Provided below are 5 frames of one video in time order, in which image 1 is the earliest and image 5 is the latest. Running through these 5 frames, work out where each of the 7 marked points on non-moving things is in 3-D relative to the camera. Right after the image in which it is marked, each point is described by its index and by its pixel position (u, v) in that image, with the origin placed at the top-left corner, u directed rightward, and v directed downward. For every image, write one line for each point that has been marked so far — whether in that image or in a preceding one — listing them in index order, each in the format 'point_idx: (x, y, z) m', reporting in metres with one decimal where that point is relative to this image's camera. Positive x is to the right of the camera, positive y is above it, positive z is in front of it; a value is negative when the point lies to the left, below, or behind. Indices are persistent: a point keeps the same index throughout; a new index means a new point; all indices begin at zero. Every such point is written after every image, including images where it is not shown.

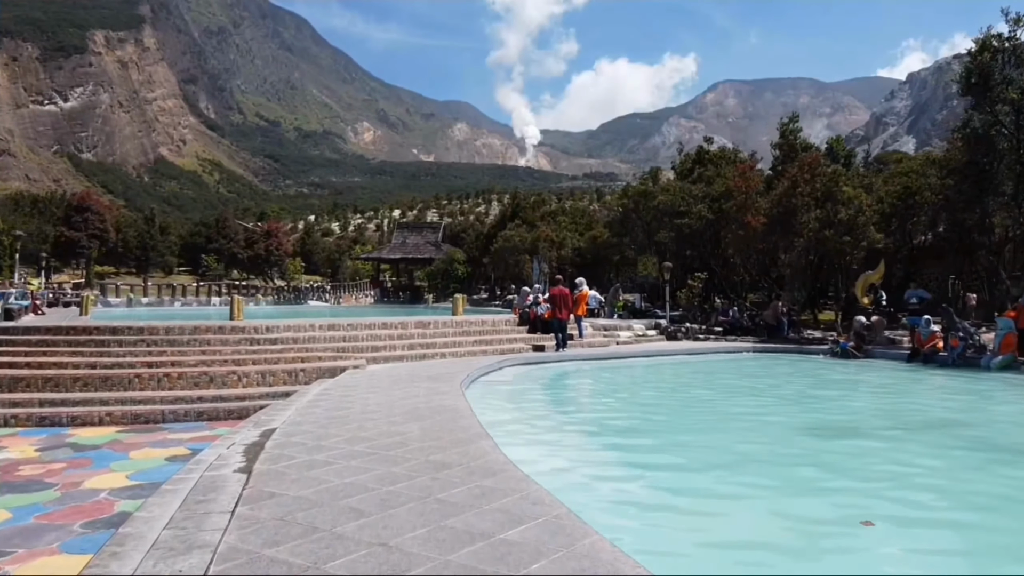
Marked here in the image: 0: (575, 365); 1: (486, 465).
0: (+1.6, -2.0, +18.7) m
1: (-0.2, -1.6, +6.6) m
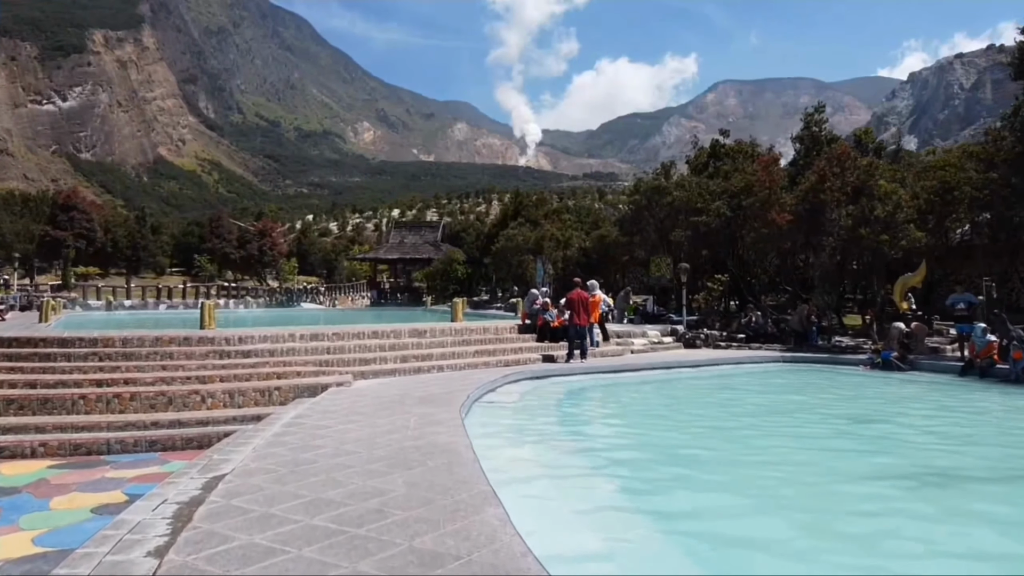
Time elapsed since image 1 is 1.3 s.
0: (+1.7, -2.1, +16.6) m
1: (-0.1, -1.7, +4.6) m
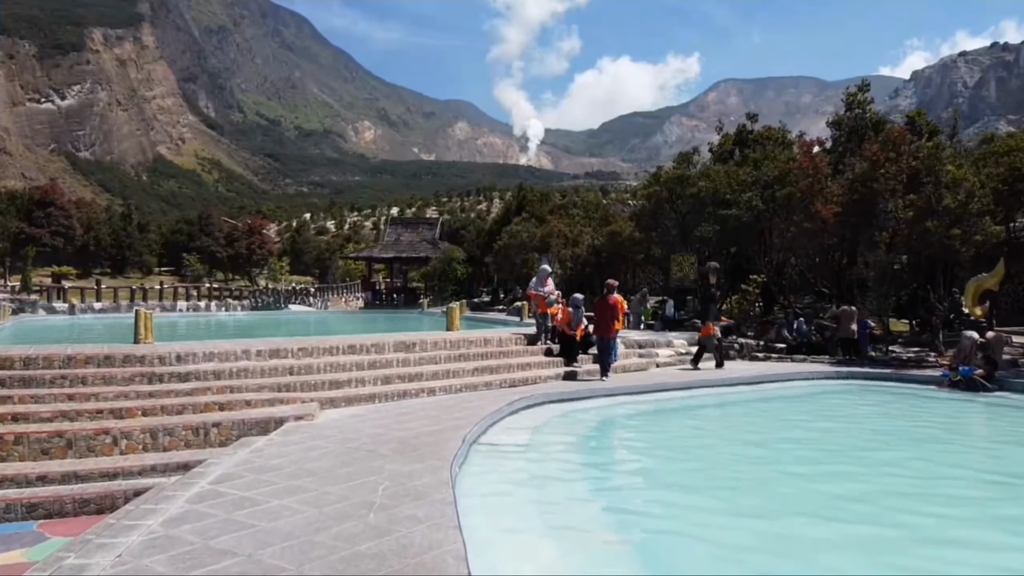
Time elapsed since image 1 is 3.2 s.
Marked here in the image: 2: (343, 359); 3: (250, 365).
0: (+1.9, -2.1, +13.6) m
1: (0.0, -1.8, +1.5) m
2: (-3.1, -1.3, +13.4) m
3: (-4.4, -1.3, +12.3) m
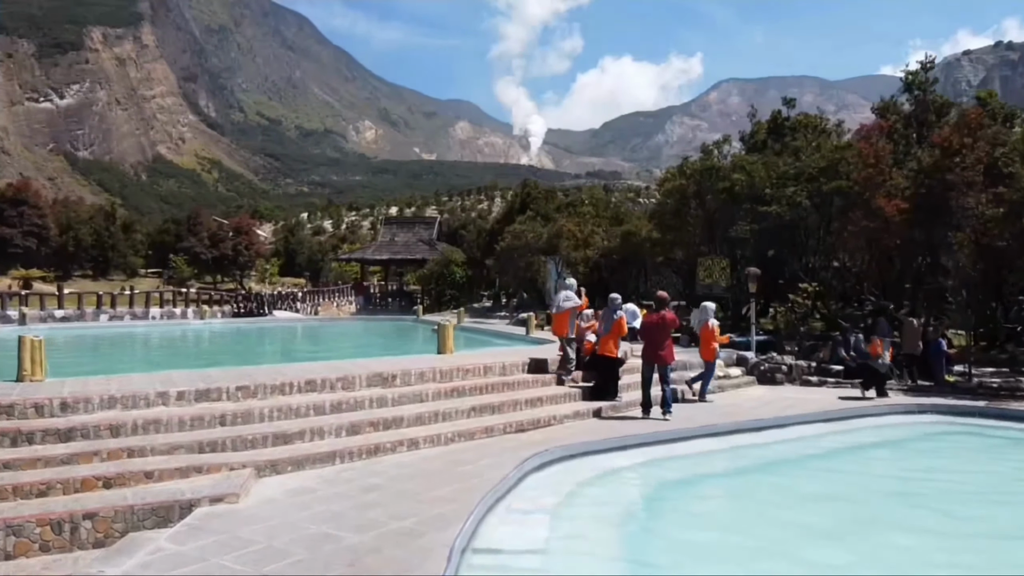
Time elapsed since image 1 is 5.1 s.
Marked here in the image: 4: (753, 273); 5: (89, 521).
0: (+2.0, -2.4, +10.3) m
1: (+0.1, -2.1, -1.7) m
2: (-3.0, -1.6, +10.2) m
3: (-4.3, -1.5, +9.1) m
4: (+6.5, +0.4, +19.8) m
5: (-4.0, -2.2, +6.8) m
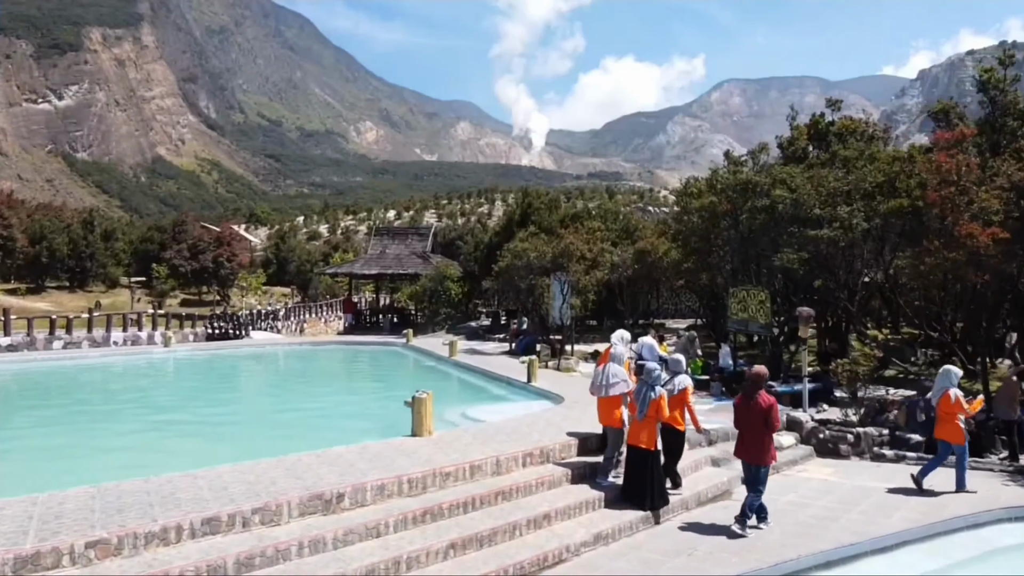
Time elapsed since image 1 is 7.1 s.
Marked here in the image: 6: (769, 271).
0: (+1.9, -3.3, +6.9) m
1: (0.0, -3.0, -5.1) m
2: (-3.0, -2.5, +6.8) m
3: (-4.3, -2.5, +5.7) m
4: (+6.5, -0.5, +16.4) m
5: (-4.0, -3.1, +3.4) m
6: (+6.7, +0.4, +19.0) m
